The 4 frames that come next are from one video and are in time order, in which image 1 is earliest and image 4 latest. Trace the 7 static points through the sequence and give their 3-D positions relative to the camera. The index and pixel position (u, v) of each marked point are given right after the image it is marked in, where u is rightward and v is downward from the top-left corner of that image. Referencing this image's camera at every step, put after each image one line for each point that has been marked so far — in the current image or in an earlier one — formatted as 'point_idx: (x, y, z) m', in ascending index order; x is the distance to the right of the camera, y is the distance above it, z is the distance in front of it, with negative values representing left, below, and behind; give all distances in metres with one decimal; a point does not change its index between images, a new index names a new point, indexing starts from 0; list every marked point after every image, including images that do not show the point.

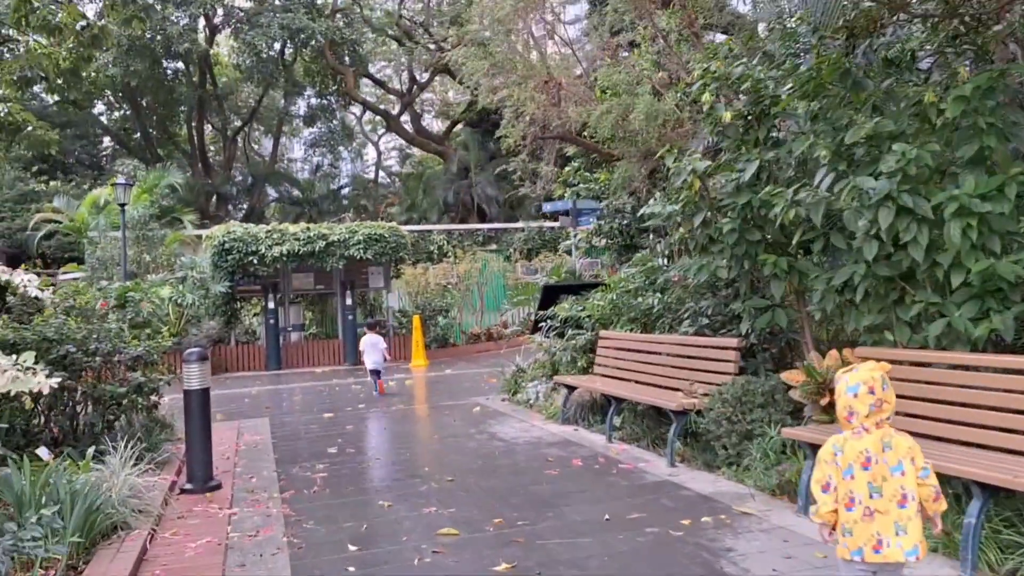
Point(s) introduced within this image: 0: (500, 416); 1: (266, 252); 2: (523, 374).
0: (-0.1, -1.6, +9.7) m
1: (-5.3, +0.8, +17.2) m
2: (+0.2, -1.2, +11.0) m
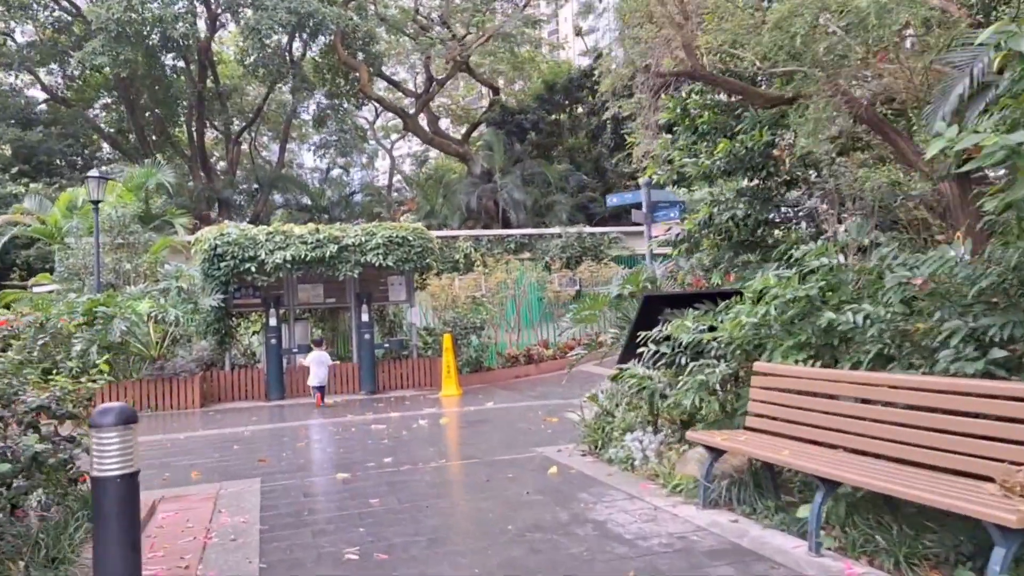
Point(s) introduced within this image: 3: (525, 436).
0: (+0.7, -1.6, +6.6) m
1: (-4.4, +0.5, +14.3) m
2: (+1.0, -1.3, +8.0) m
3: (+0.2, -1.7, +9.3) m
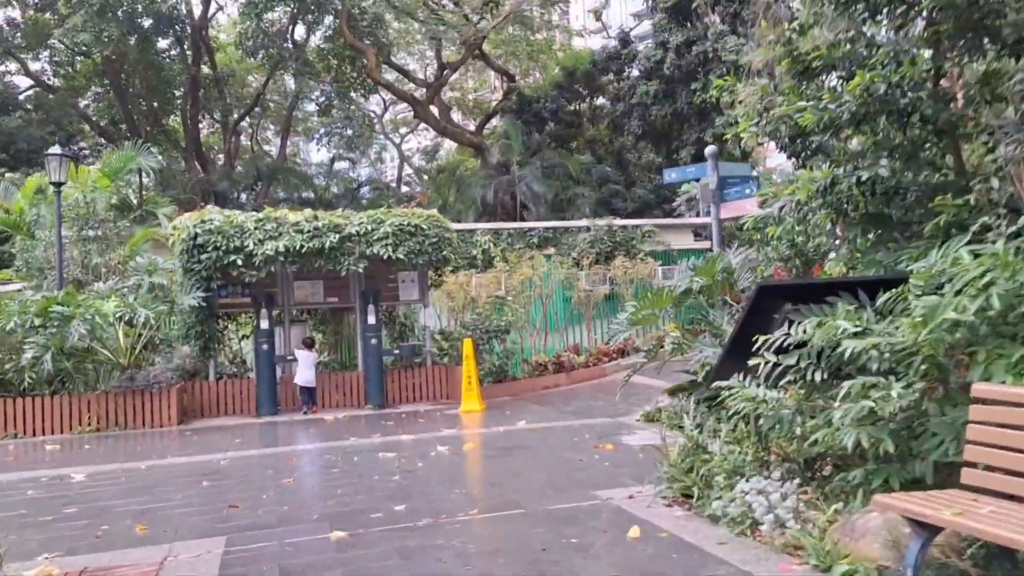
0: (+1.1, -1.5, +4.5) m
1: (-3.9, +0.6, +12.2) m
2: (+1.4, -1.2, +5.8) m
3: (+0.6, -1.6, +7.2) m
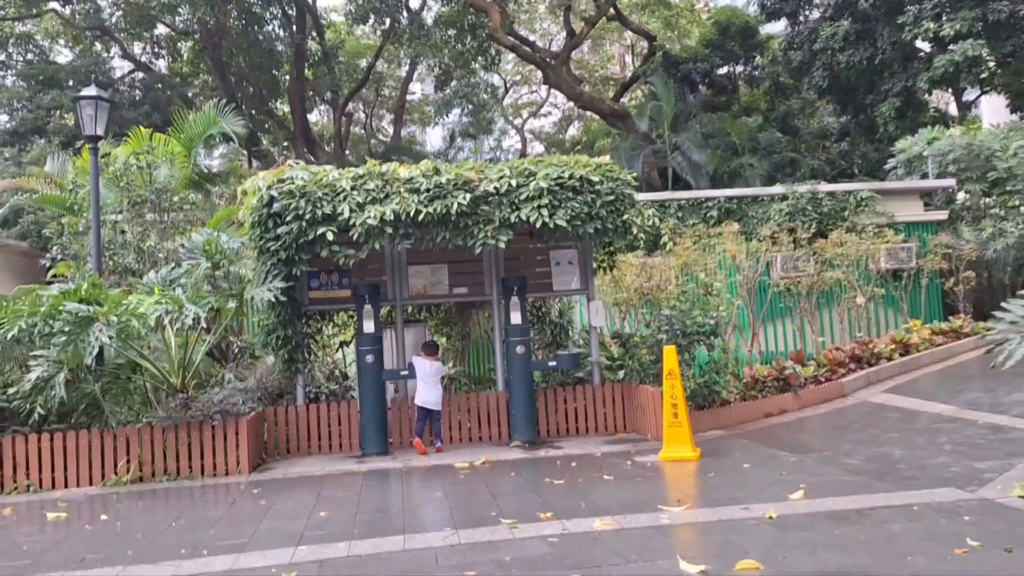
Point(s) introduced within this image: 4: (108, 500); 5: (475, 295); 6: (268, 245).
0: (+2.2, -1.3, +0.1) m
1: (-1.7, +0.7, +8.4) m
2: (+2.7, -1.0, +1.3) m
3: (+2.1, -1.4, +2.8) m
4: (-3.8, -2.0, +7.4) m
5: (-0.5, -0.1, +9.6) m
6: (-2.6, +0.5, +8.6) m
